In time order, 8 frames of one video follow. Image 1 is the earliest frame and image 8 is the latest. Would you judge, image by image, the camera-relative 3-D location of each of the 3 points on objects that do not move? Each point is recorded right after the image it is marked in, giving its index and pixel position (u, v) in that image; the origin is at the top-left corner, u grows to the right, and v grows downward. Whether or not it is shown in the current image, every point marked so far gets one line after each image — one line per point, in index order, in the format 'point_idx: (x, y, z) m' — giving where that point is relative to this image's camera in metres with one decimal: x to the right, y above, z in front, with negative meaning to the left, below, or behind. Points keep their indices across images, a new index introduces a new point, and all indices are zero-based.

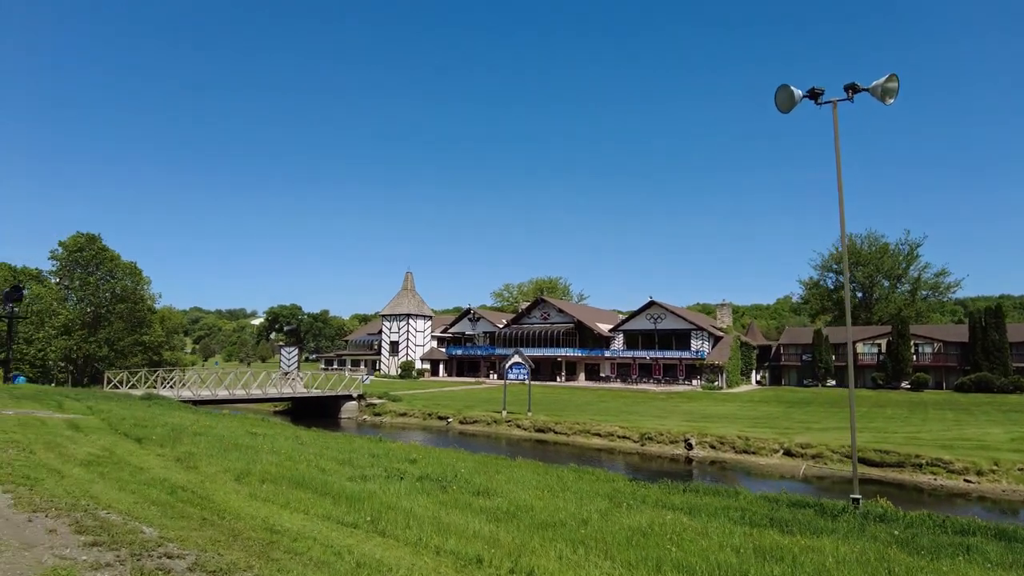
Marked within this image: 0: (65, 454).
0: (-8.2, -3.0, +11.1) m
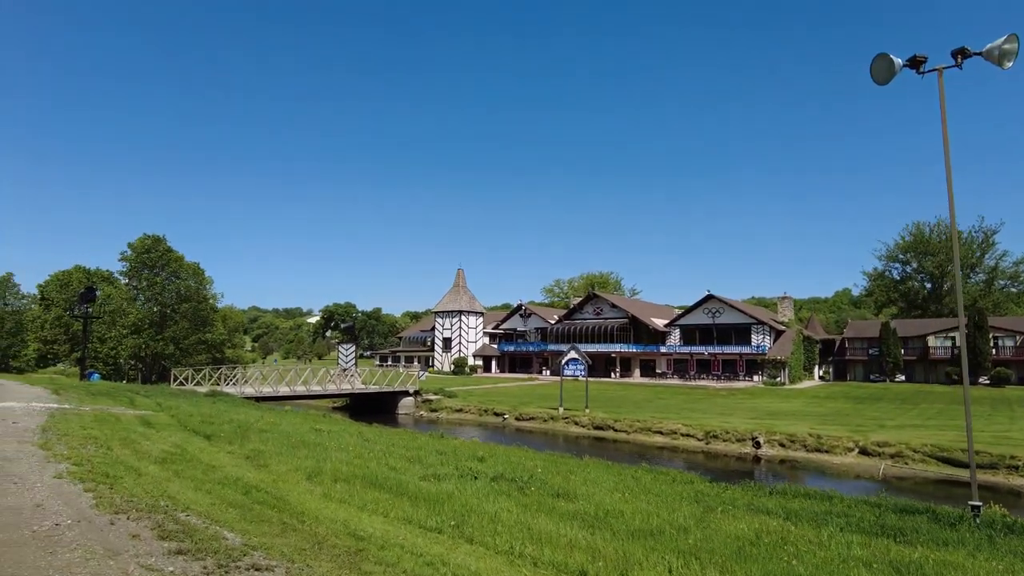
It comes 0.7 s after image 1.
0: (-6.8, -3.0, +11.1) m
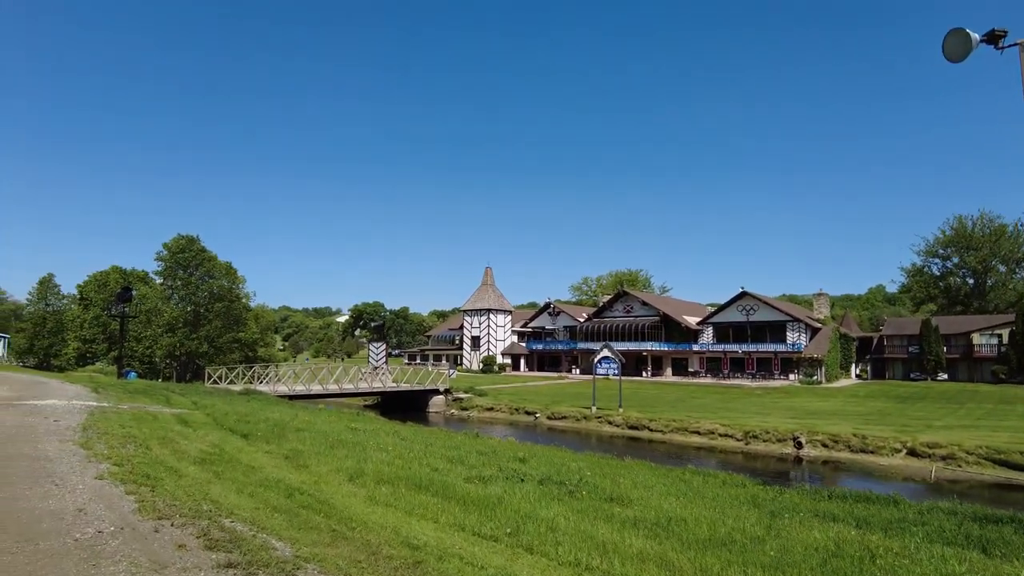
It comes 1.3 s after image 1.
0: (-5.9, -2.9, +10.9) m
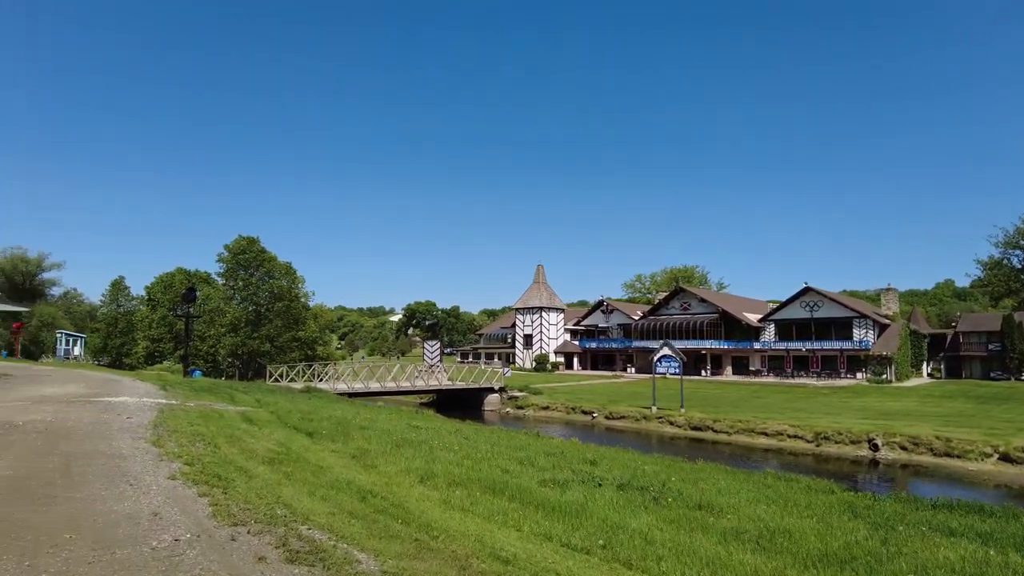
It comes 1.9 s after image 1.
0: (-4.6, -2.8, +10.7) m
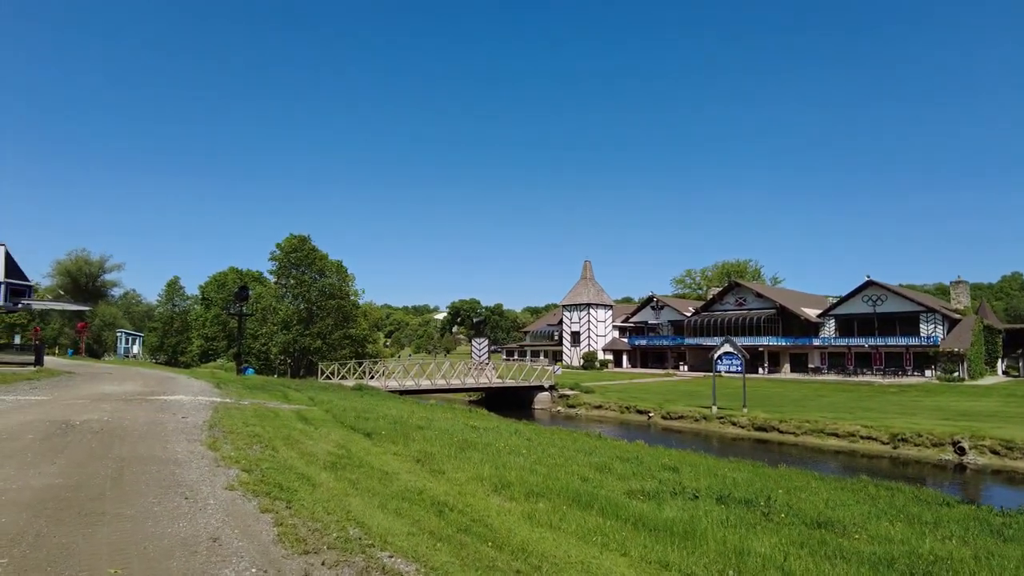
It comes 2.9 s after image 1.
0: (-3.4, -2.7, +10.0) m
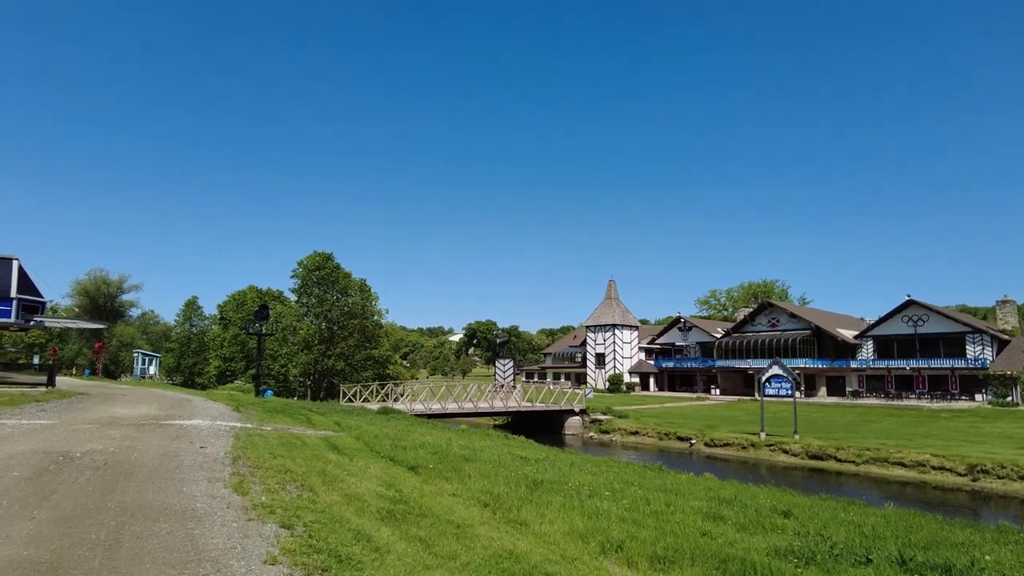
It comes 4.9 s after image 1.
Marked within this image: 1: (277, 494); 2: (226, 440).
0: (-2.1, -2.7, +8.1) m
1: (-2.8, -2.5, +7.4) m
2: (-5.7, -3.0, +12.2) m
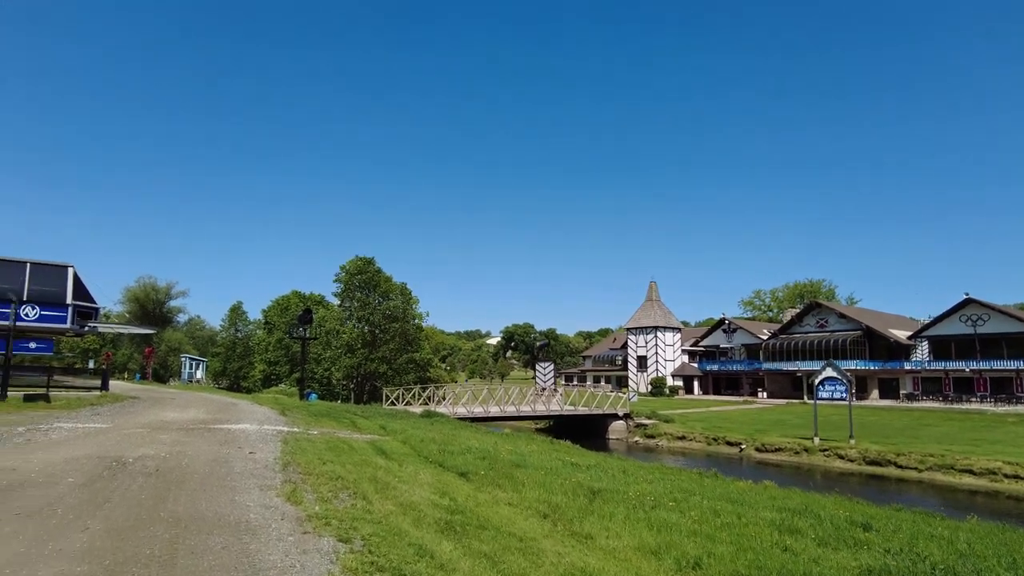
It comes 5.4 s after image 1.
0: (-1.3, -2.7, +7.8) m
1: (-2.1, -2.5, +7.1) m
2: (-4.7, -3.1, +12.1) m
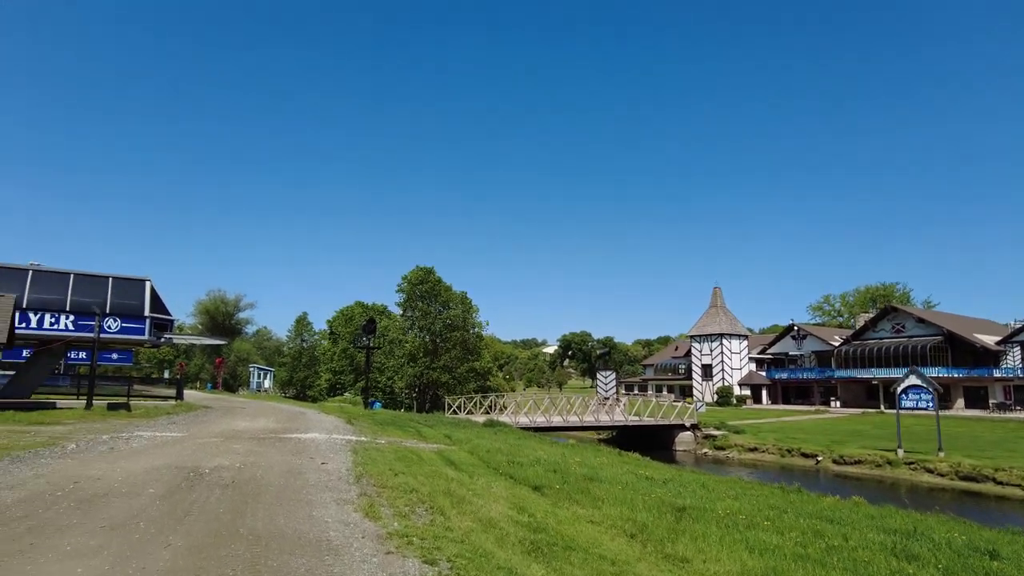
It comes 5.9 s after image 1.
0: (-0.3, -2.8, +7.4) m
1: (-1.1, -2.6, +6.8) m
2: (-3.3, -3.3, +11.9) m
